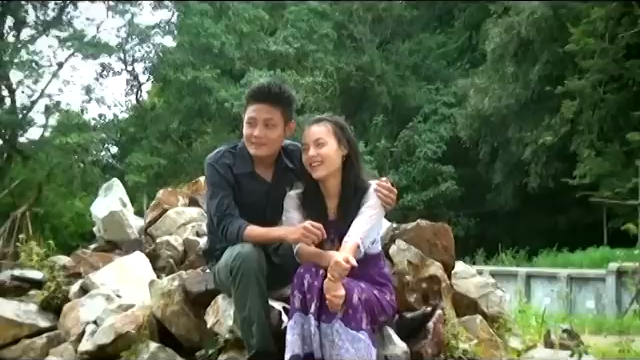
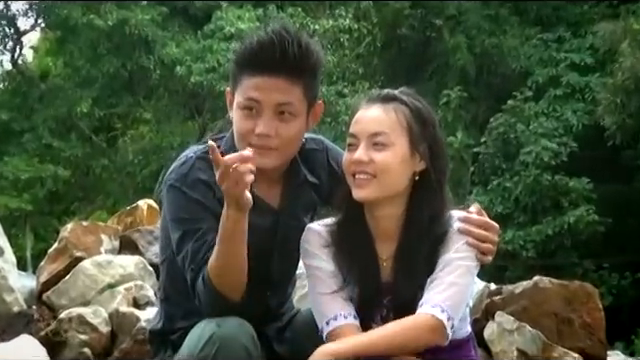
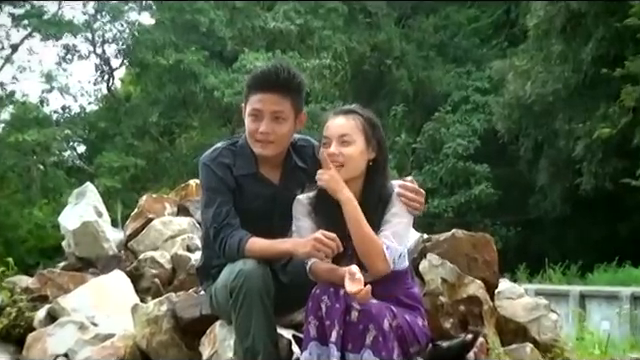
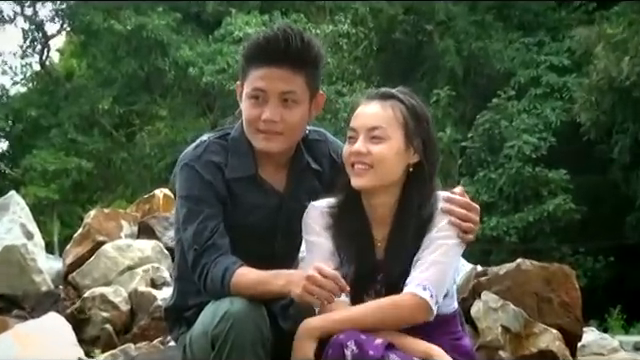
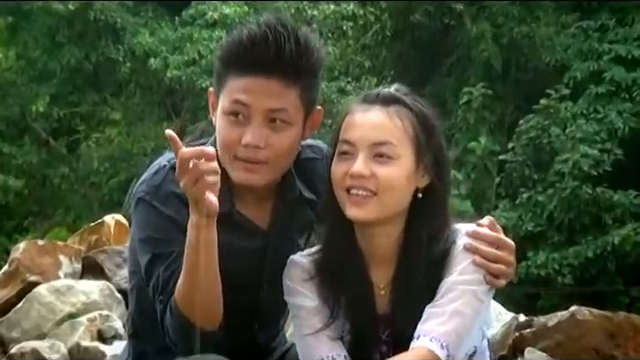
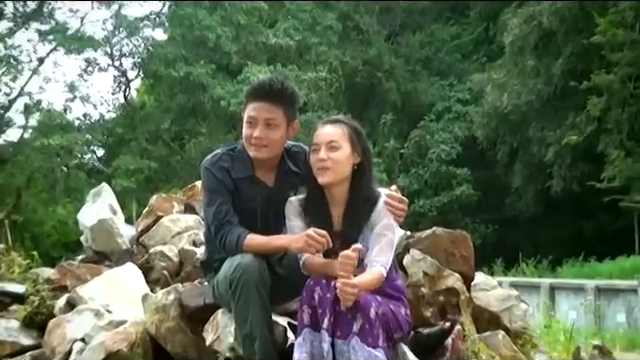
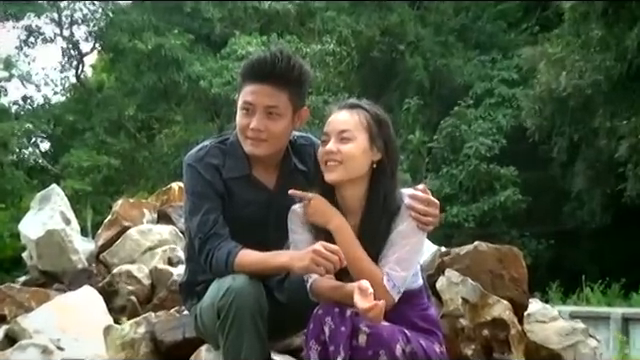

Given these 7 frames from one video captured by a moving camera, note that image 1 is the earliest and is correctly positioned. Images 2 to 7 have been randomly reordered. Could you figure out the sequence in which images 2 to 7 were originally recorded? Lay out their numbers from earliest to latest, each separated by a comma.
6, 3, 7, 4, 2, 5
